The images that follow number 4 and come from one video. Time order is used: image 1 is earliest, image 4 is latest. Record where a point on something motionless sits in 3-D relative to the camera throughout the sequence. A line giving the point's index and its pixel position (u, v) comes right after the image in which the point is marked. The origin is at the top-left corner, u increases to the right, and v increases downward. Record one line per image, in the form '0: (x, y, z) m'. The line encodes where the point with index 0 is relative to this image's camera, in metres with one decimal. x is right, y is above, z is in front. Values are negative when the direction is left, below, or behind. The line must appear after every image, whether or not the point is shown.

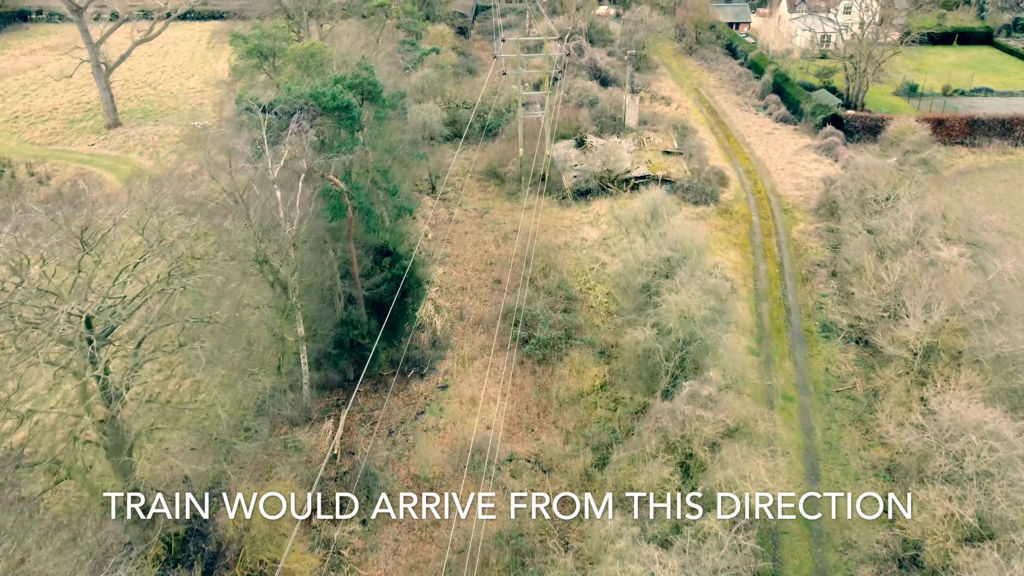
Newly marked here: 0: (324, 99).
0: (-4.3, +4.3, +17.7) m
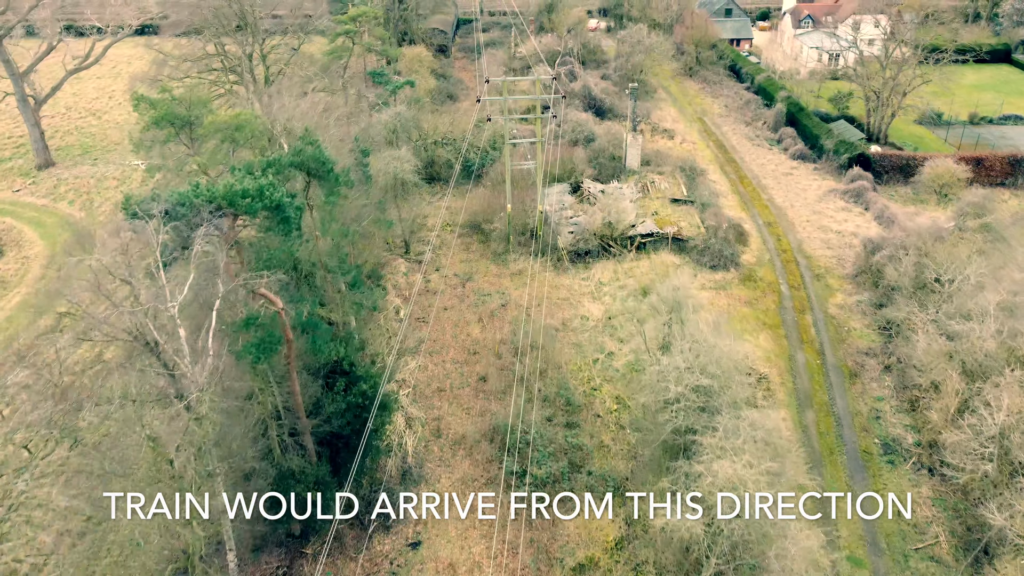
0: (-4.5, +1.4, +13.0) m
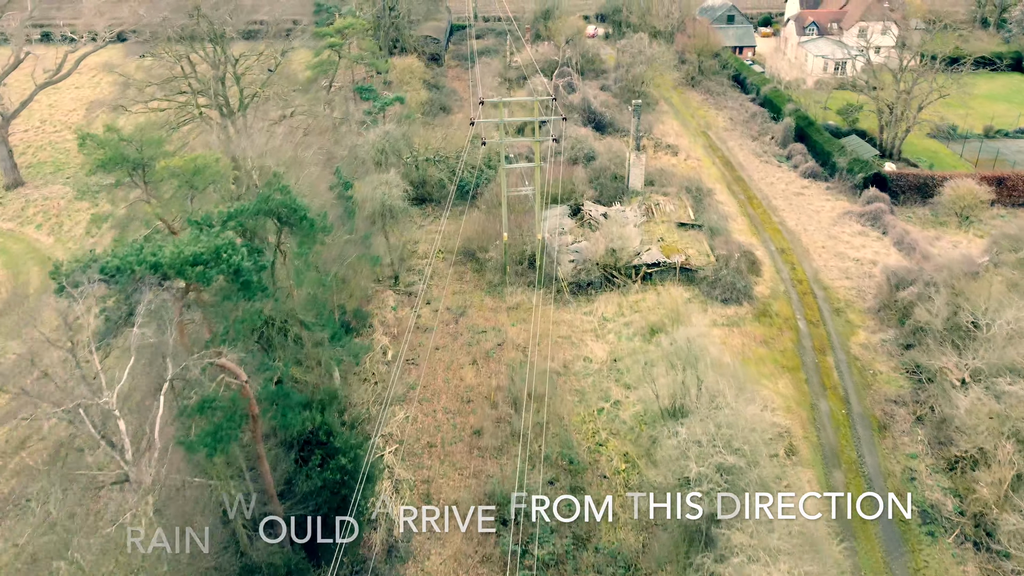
0: (-4.5, +0.3, +11.0) m
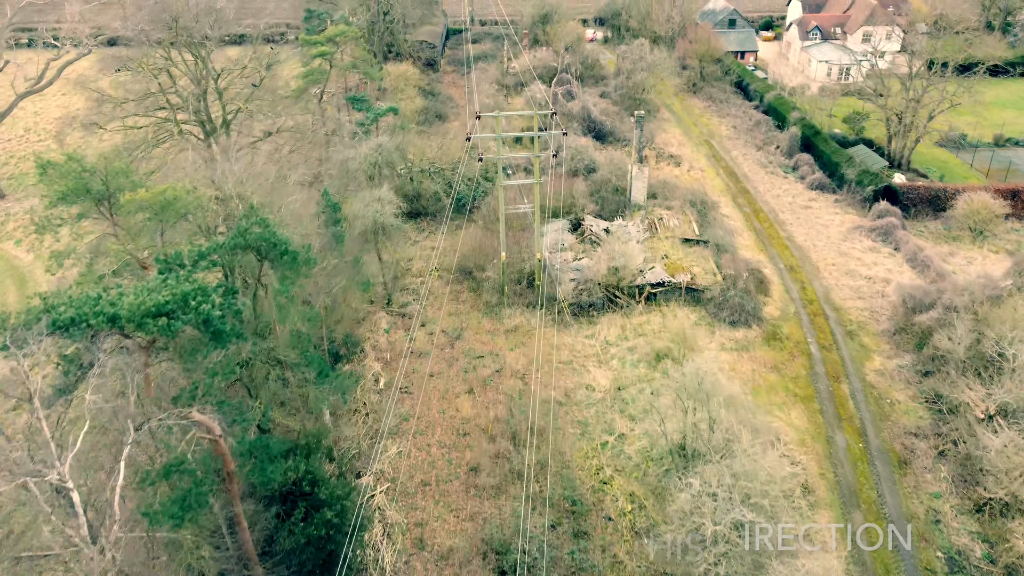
0: (-4.5, -0.4, +9.9) m
